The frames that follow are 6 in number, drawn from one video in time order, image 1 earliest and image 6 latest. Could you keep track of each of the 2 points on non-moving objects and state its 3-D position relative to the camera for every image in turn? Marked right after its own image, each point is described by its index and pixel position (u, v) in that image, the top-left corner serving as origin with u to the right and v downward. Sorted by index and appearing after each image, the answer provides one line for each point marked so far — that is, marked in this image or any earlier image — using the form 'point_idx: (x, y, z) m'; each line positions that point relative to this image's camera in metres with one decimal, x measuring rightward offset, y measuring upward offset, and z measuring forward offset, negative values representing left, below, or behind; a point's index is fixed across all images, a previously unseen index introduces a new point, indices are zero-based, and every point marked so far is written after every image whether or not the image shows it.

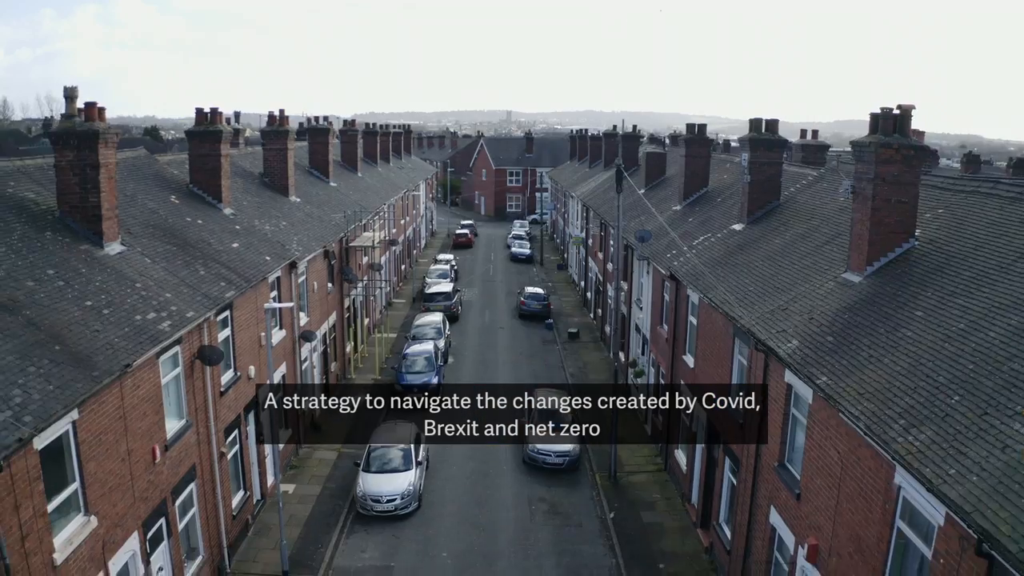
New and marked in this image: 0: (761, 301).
0: (+4.5, -0.2, +13.1) m
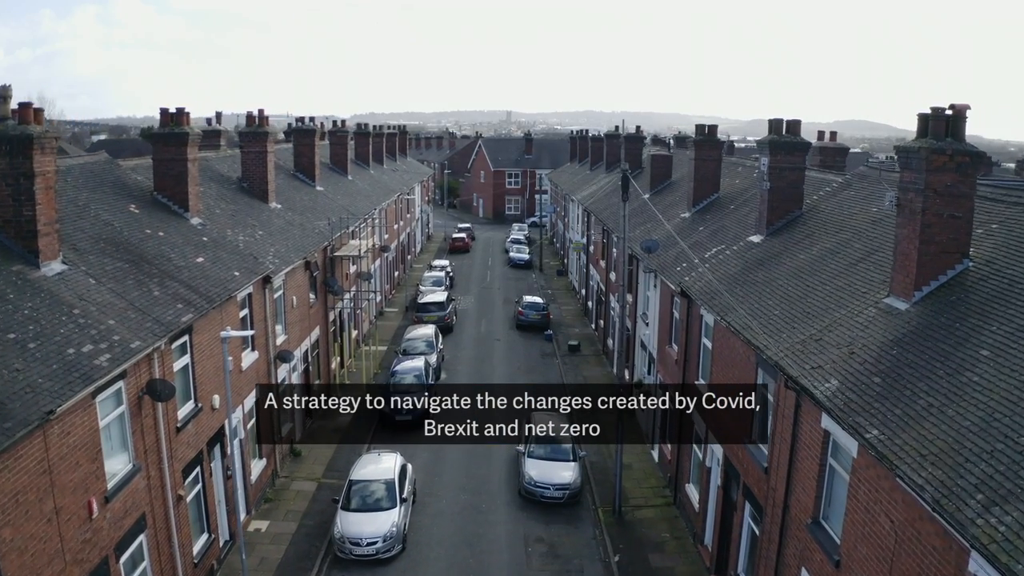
0: (+4.3, -0.6, +11.5) m
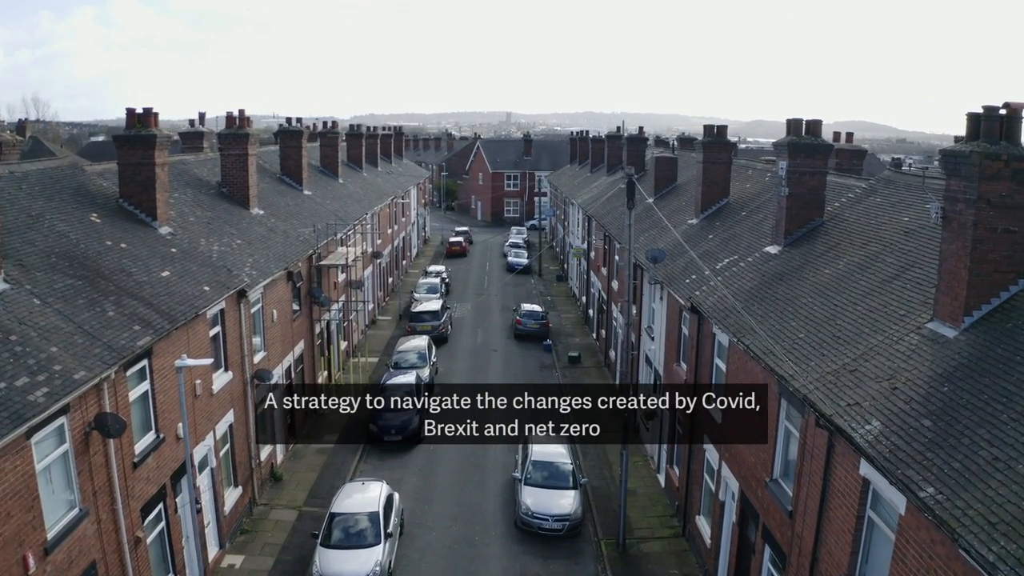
0: (+4.2, -0.9, +10.2) m
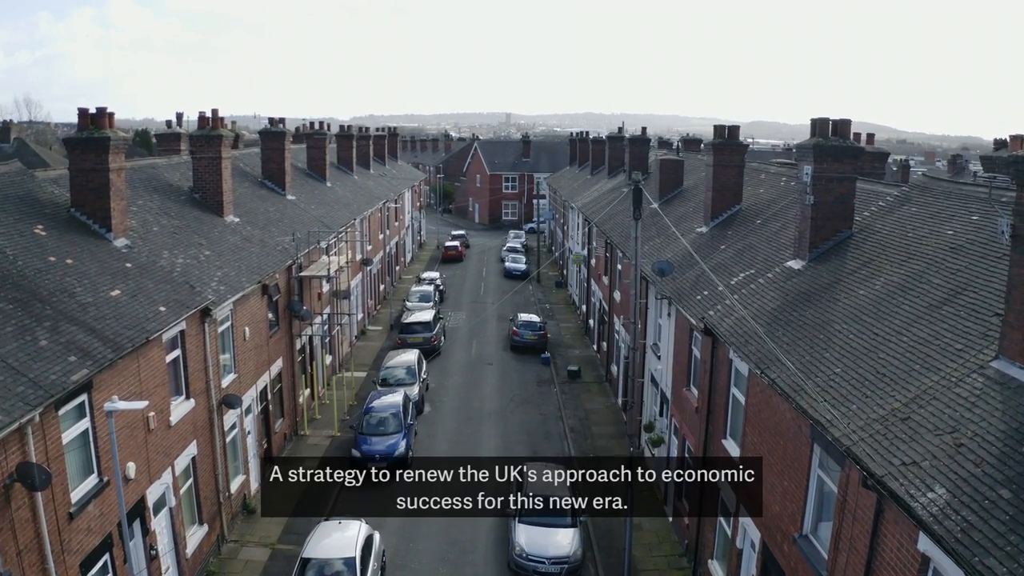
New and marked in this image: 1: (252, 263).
0: (+4.1, -1.3, +8.6) m
1: (-6.2, +0.6, +17.6) m
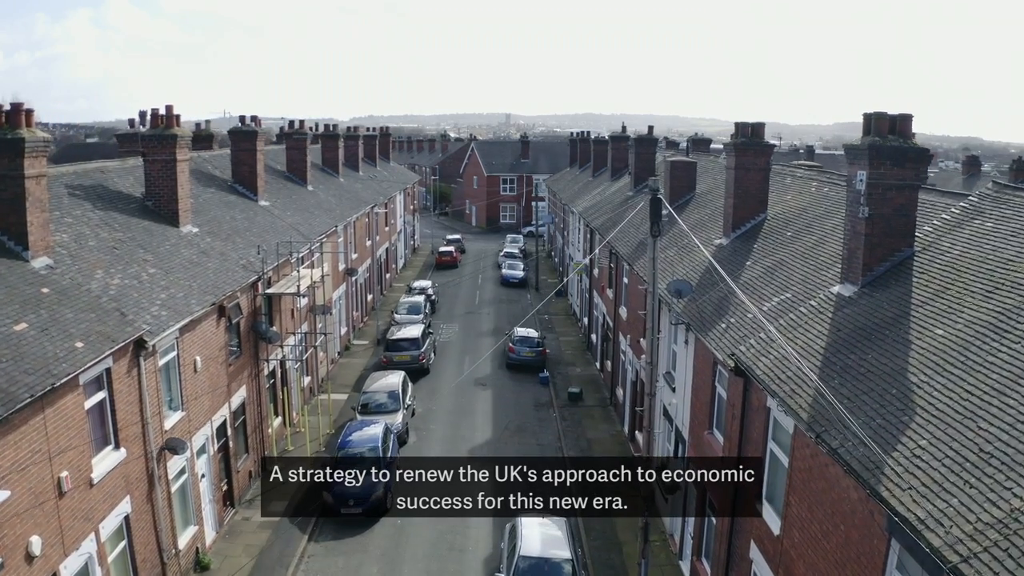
0: (+3.9, -1.7, +6.4) m
1: (-6.4, +0.1, +15.4) m
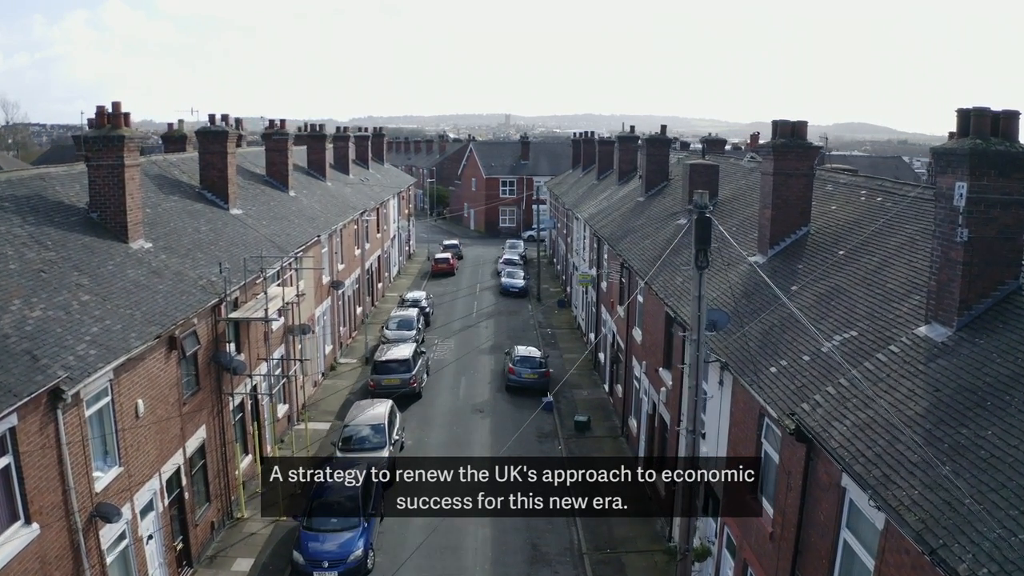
0: (+4.0, -2.2, +4.2) m
1: (-6.4, -0.4, +13.1) m
